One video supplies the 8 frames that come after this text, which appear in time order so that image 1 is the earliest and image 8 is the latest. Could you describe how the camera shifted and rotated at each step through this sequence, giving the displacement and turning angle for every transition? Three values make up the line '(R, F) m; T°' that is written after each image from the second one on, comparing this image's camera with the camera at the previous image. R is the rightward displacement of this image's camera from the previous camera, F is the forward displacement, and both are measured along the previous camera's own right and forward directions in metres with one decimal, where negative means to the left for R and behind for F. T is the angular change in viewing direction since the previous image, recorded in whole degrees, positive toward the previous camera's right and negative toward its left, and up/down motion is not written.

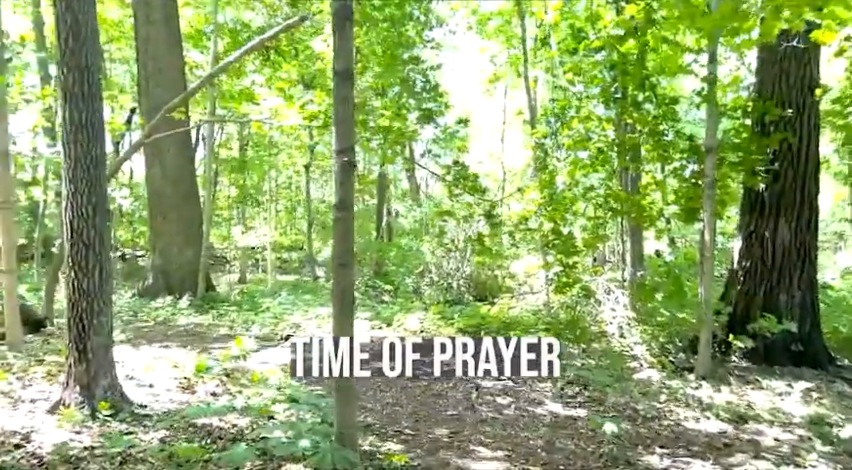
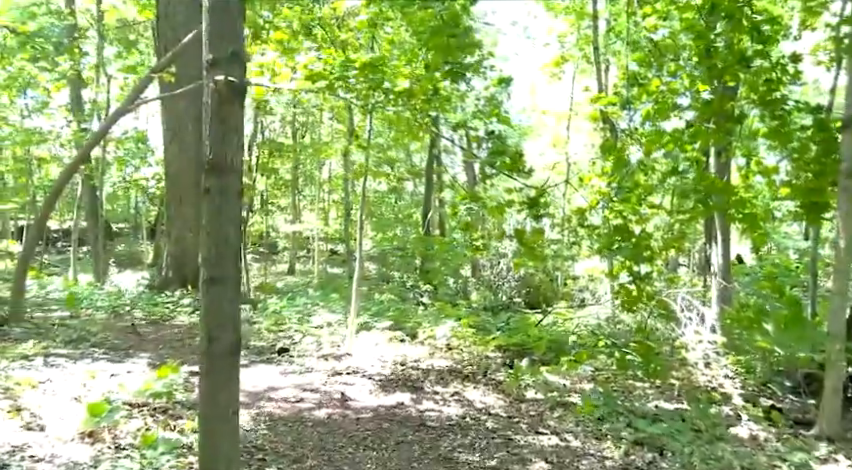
(+0.4, +2.1) m; -5°
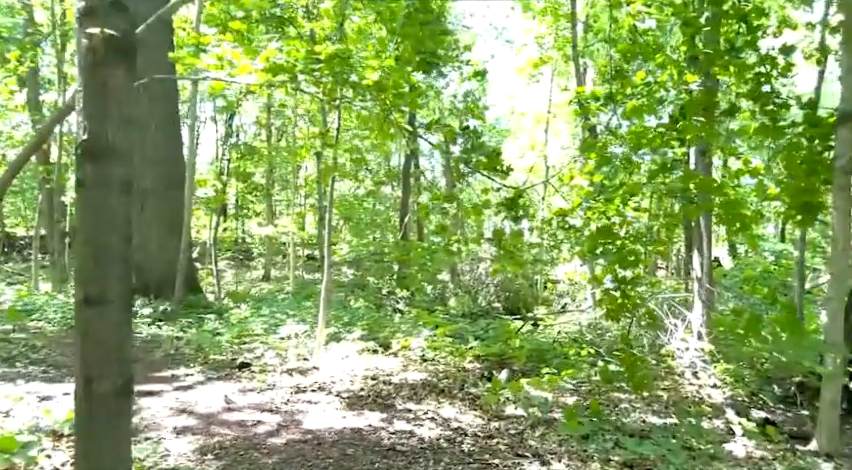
(+0.1, +0.5) m; +2°
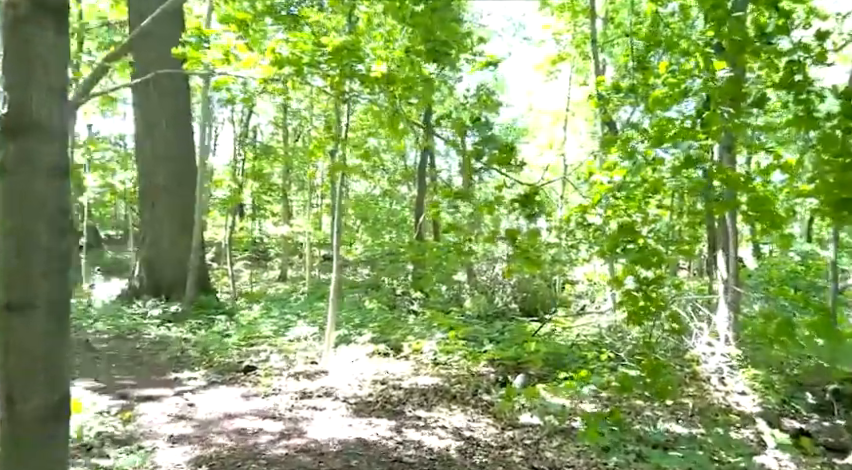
(+0.1, +0.3) m; -1°
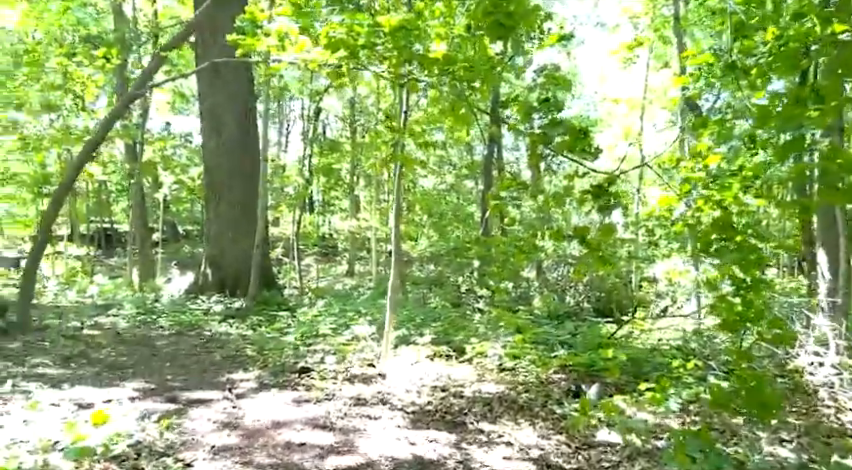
(0.0, +0.5) m; -5°
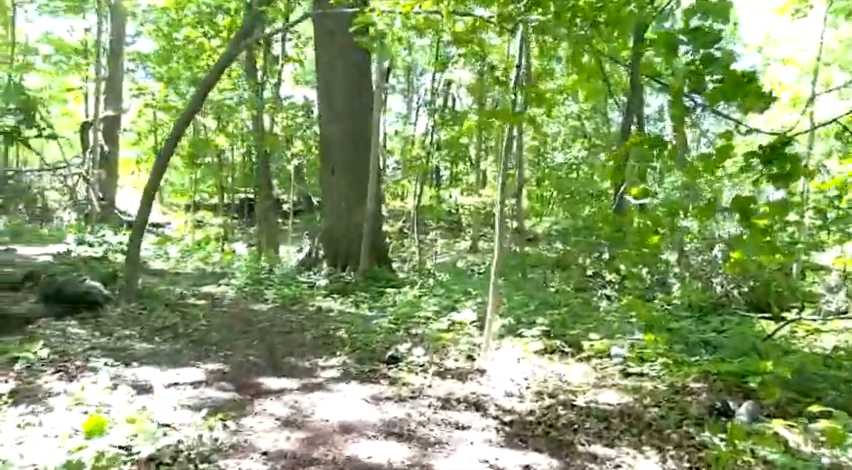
(+0.2, +1.0) m; -10°
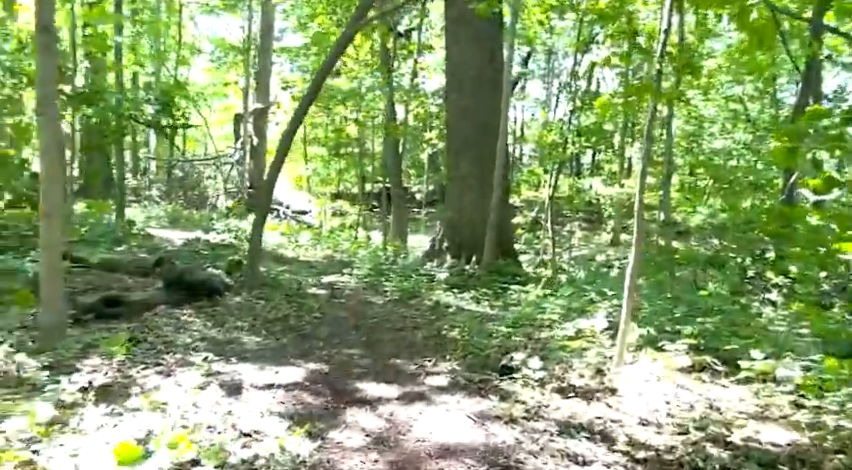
(+0.1, +0.7) m; -11°
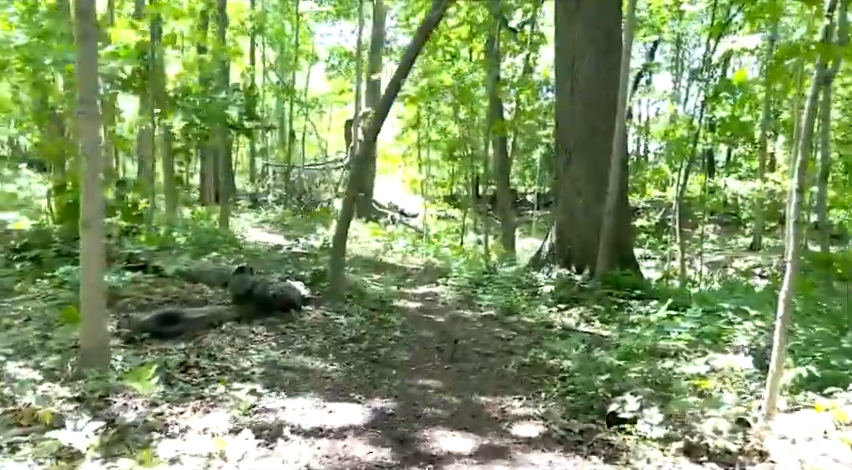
(+0.2, +1.0) m; -9°
